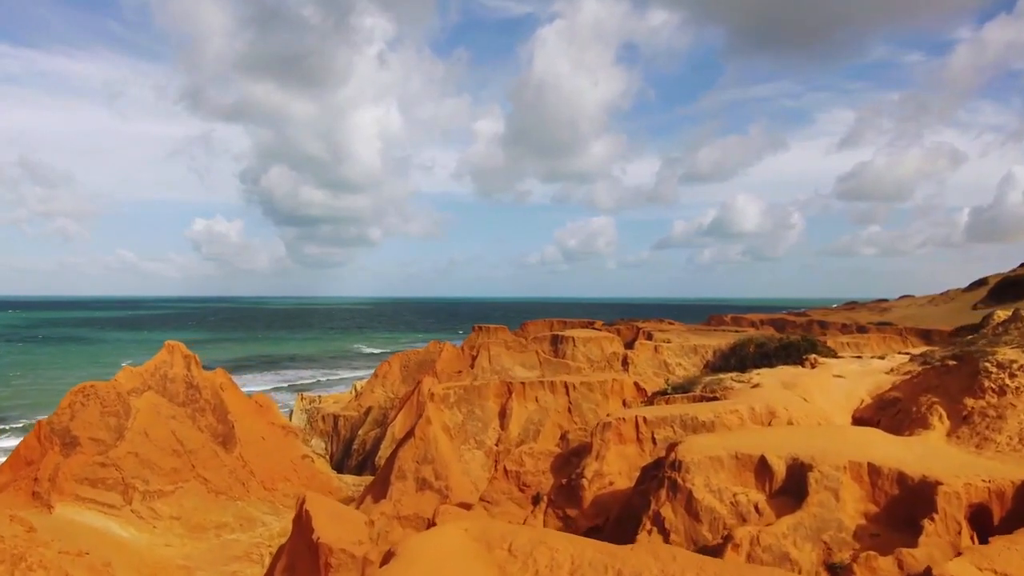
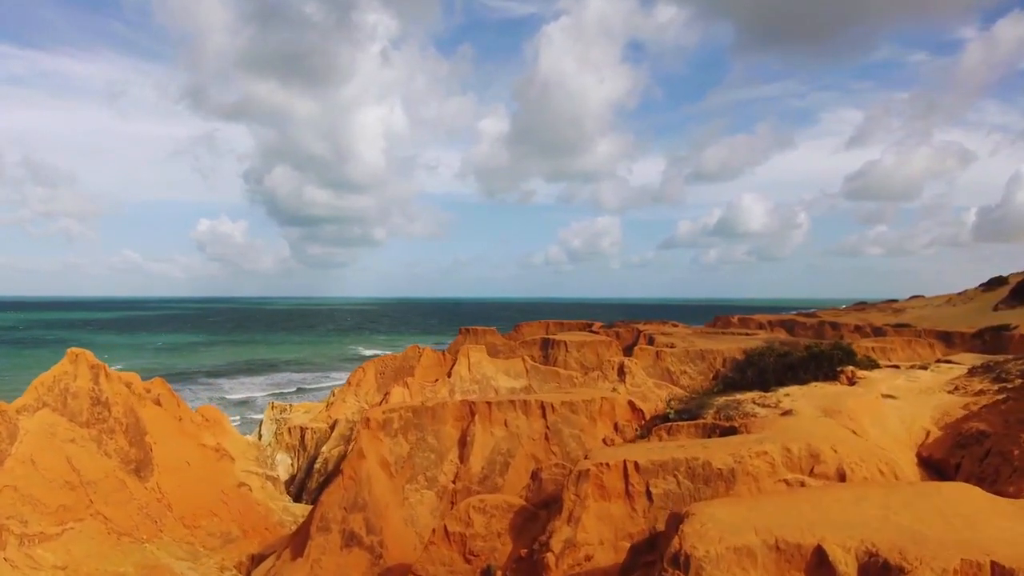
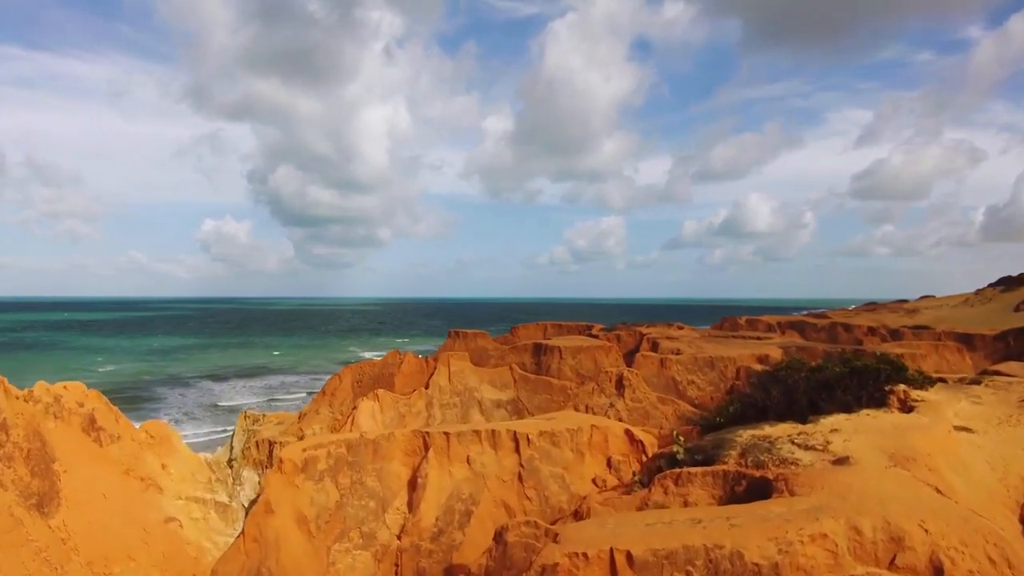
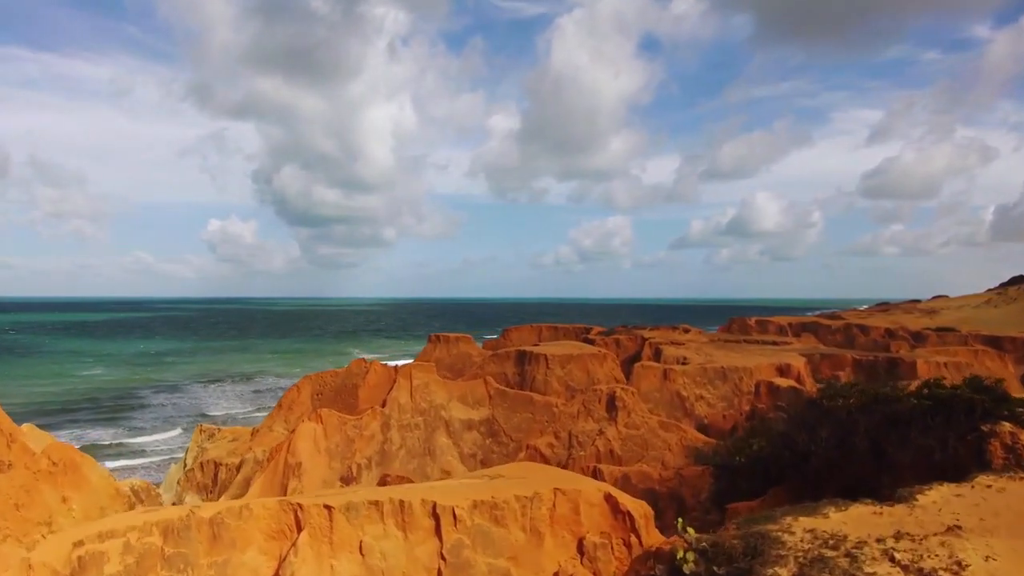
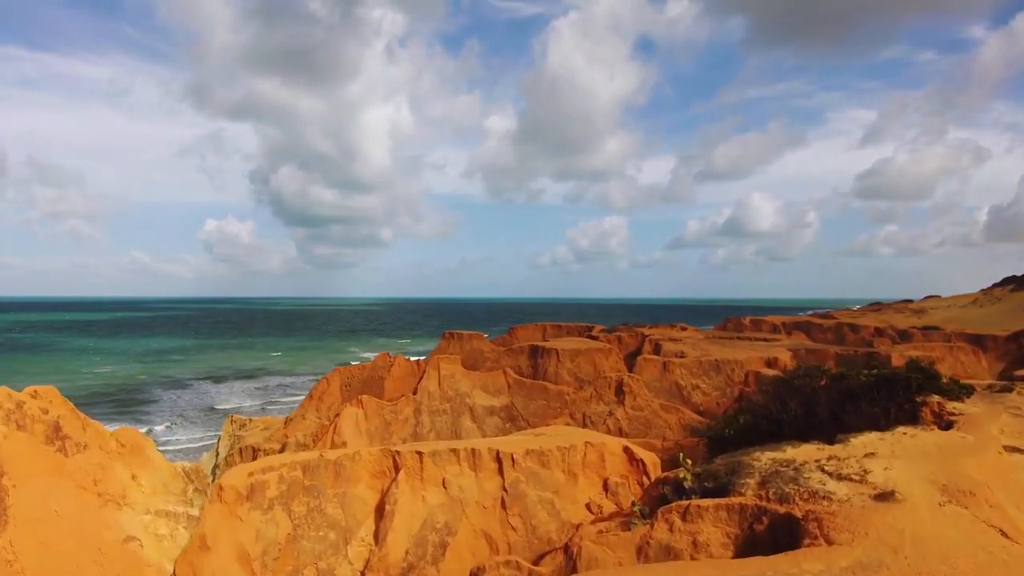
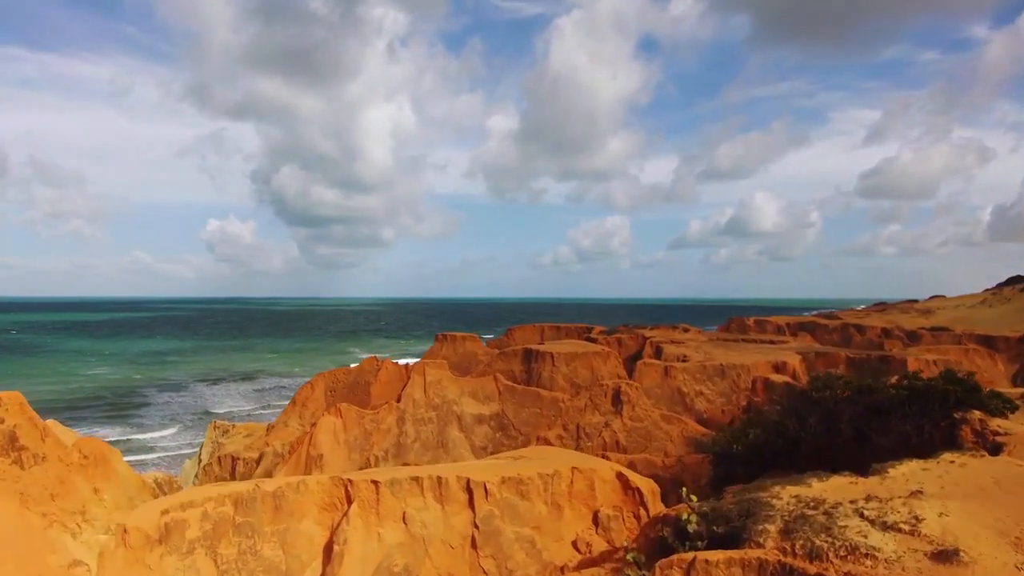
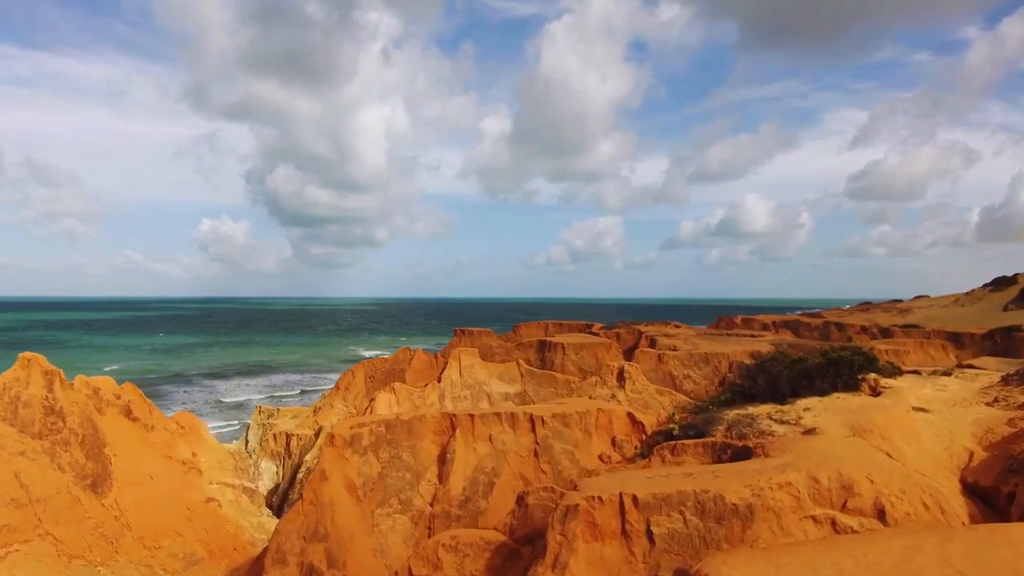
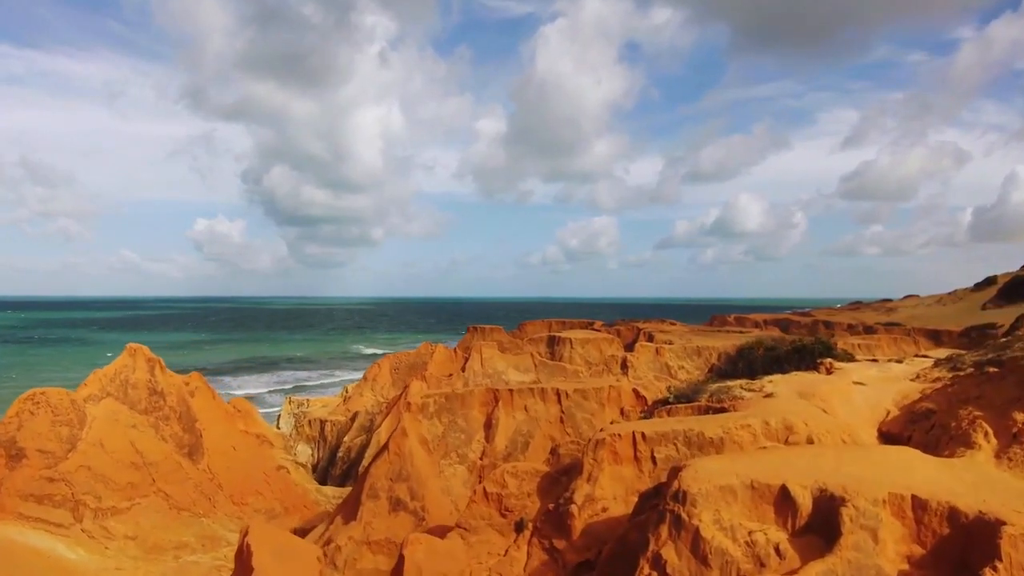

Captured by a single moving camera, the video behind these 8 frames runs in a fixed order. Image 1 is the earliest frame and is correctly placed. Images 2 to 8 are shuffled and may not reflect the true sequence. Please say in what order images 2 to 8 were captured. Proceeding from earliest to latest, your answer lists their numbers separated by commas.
8, 2, 7, 3, 5, 6, 4
